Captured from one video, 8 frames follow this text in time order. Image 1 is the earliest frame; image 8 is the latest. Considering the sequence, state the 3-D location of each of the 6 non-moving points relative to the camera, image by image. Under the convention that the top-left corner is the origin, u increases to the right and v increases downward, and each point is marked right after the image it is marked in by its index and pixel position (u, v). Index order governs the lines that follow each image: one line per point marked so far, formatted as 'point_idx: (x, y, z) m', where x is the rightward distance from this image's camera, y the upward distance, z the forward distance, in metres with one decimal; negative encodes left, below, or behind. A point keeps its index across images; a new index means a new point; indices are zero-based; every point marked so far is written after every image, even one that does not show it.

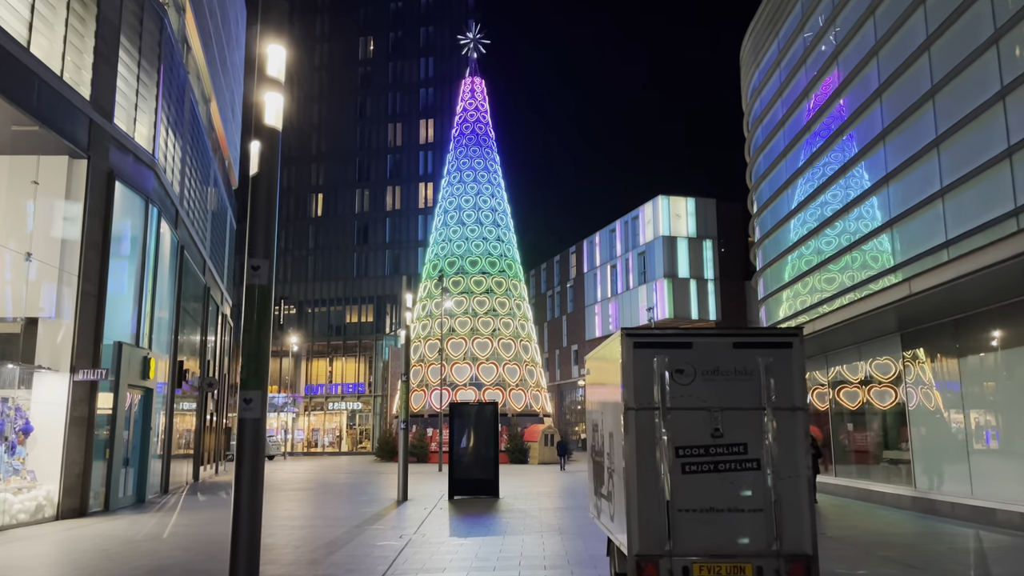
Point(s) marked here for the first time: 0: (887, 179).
0: (+8.5, +2.5, +18.1) m
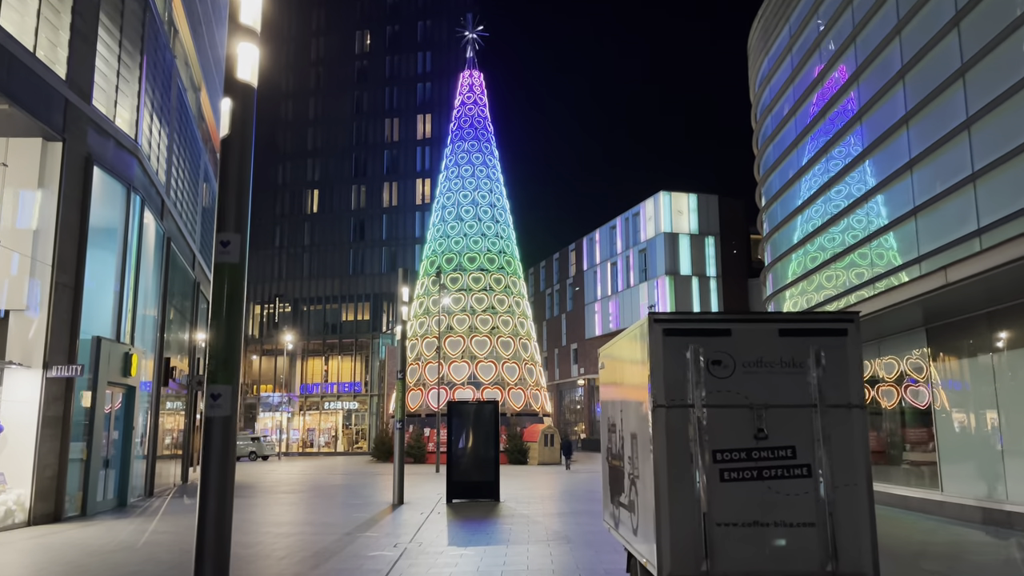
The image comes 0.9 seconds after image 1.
0: (+8.5, +2.6, +17.1) m
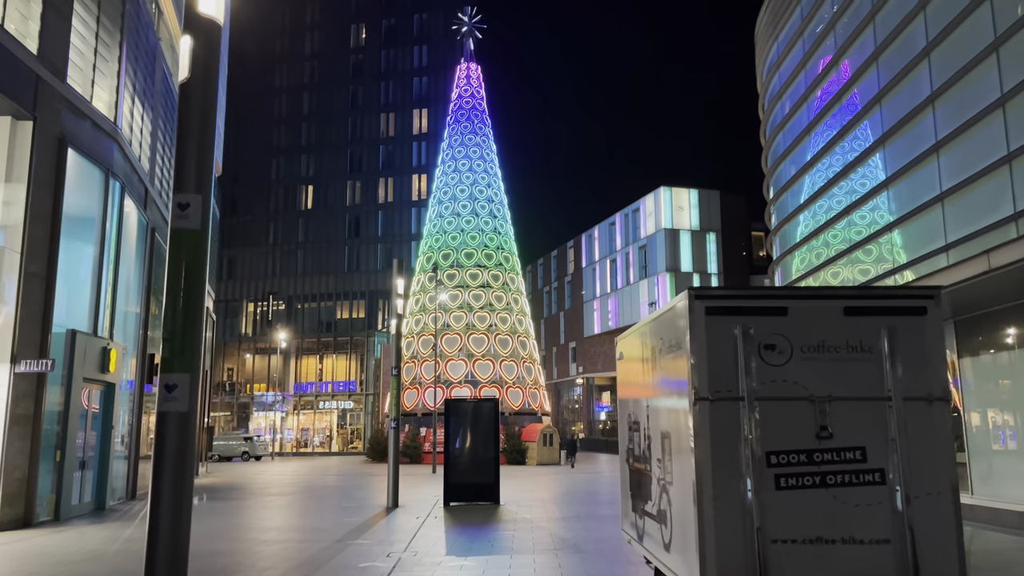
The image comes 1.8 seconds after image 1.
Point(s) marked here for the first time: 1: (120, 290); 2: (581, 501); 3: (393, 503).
0: (+8.6, +2.8, +16.2) m
1: (-9.5, -0.1, +19.1) m
2: (+1.7, -5.1, +19.1) m
3: (-2.7, -4.9, +18.3) m
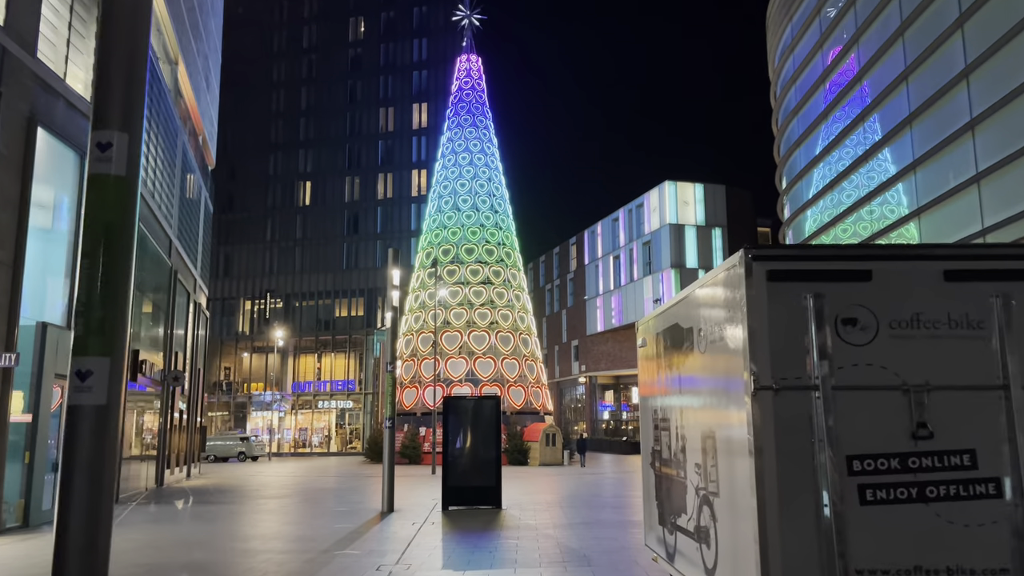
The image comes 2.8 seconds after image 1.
0: (+8.6, +3.0, +15.1) m
1: (-9.4, +0.1, +18.0) m
2: (+1.7, -4.9, +18.1) m
3: (-2.7, -4.7, +17.2) m
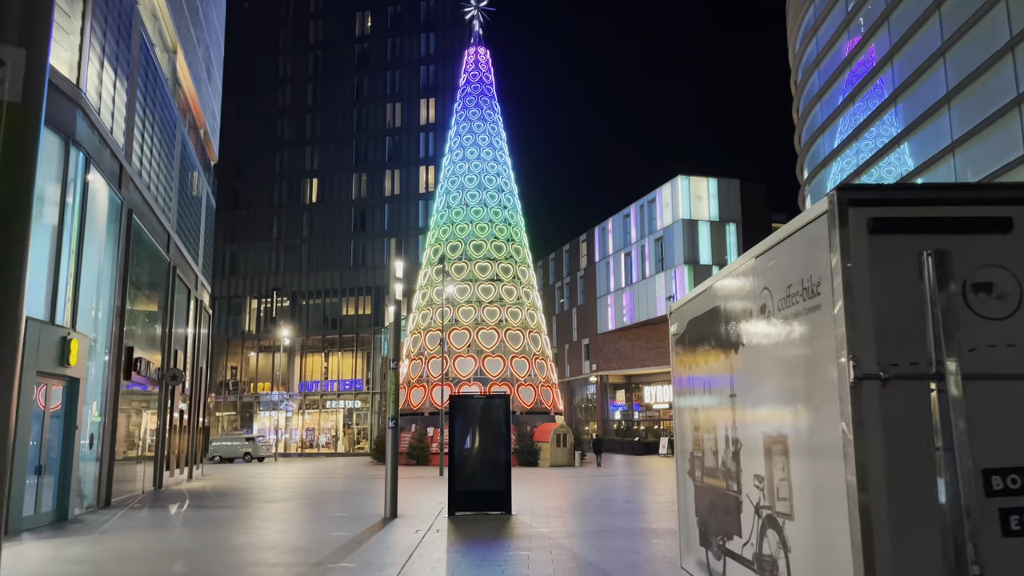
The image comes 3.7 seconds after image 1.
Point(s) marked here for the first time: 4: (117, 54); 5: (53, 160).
0: (+8.8, +3.2, +14.0) m
1: (-9.2, +0.2, +17.2) m
2: (+1.9, -4.8, +17.0) m
3: (-2.4, -4.6, +16.3) m
4: (-9.4, +5.5, +18.9) m
5: (-8.8, +2.6, +15.4) m
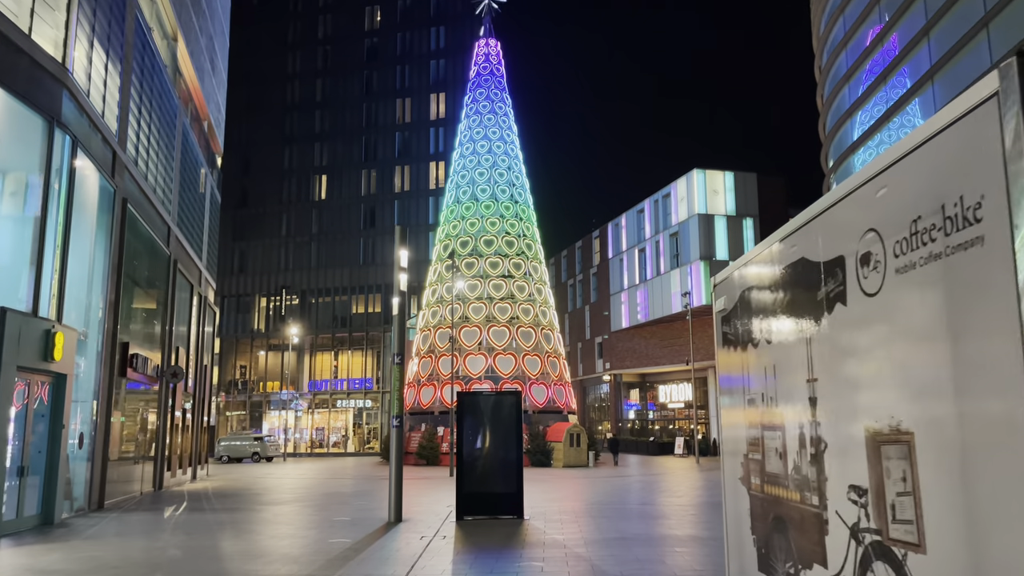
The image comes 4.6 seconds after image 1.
0: (+9.0, +3.4, +12.9) m
1: (-9.0, +0.4, +16.3) m
2: (+2.2, -4.6, +16.0) m
3: (-2.2, -4.4, +15.3) m
4: (-9.1, +5.7, +18.1) m
5: (-8.6, +2.7, +14.5) m
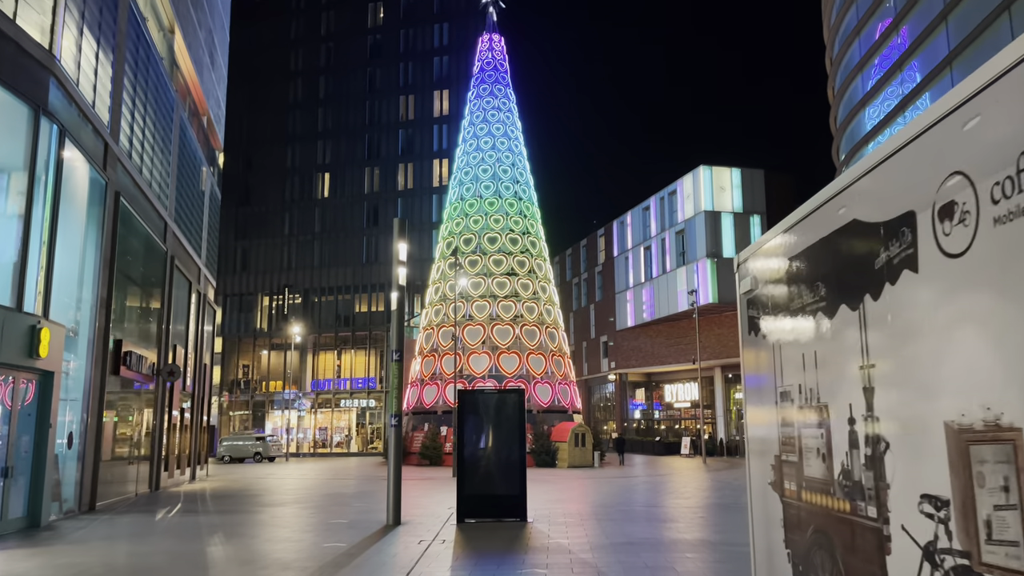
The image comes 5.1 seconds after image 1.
0: (+9.0, +3.6, +12.3) m
1: (-8.9, +0.5, +15.8) m
2: (+2.2, -4.4, +15.4) m
3: (-2.2, -4.3, +14.7) m
4: (-9.1, +5.8, +17.6) m
5: (-8.6, +2.8, +14.0) m
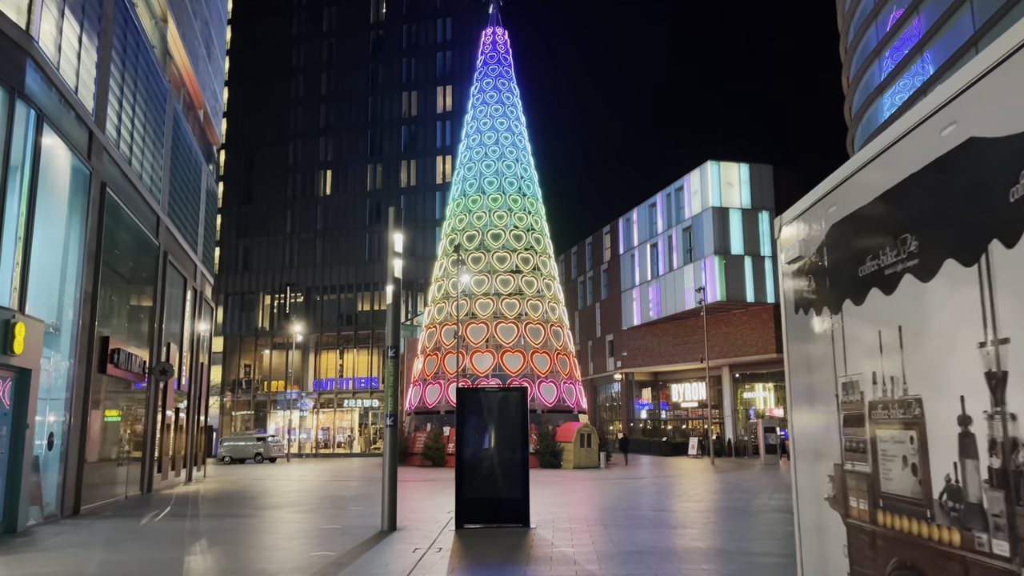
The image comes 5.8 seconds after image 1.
0: (+9.0, +3.7, +11.4) m
1: (-8.9, +0.6, +15.1) m
2: (+2.3, -4.3, +14.6) m
3: (-2.1, -4.1, +14.0) m
4: (-9.0, +5.9, +16.8) m
5: (-8.6, +3.0, +13.3) m
